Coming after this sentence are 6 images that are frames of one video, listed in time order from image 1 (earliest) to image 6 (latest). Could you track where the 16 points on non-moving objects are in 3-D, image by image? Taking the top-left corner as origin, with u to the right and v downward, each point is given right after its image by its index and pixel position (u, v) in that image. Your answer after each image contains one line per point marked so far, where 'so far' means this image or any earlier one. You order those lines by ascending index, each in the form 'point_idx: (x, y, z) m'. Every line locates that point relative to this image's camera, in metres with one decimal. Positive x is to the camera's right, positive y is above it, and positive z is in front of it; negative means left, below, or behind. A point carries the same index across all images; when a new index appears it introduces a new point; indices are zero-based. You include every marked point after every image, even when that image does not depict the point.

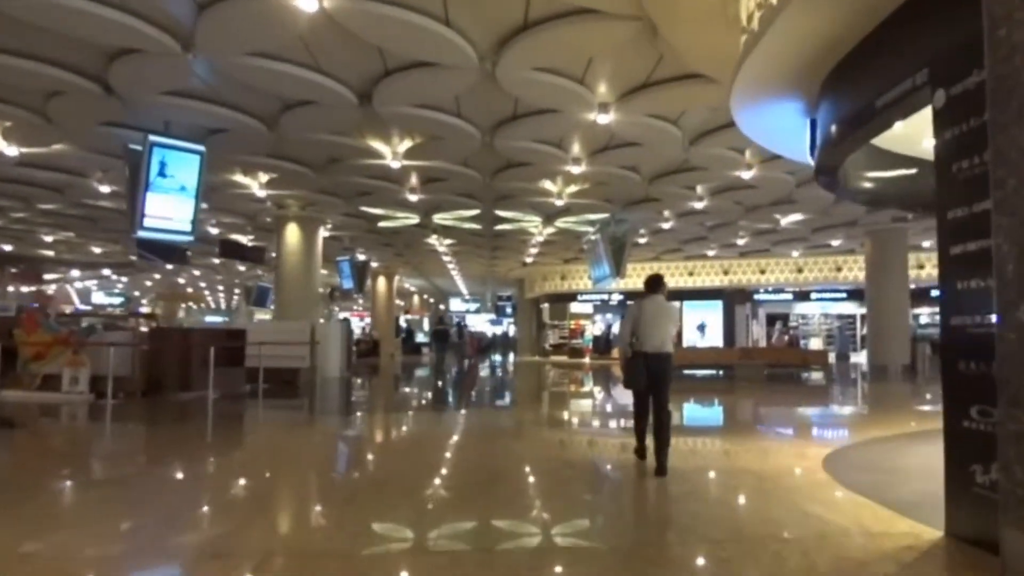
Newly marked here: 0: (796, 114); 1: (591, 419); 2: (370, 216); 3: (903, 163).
0: (+2.9, +1.8, +7.3) m
1: (+1.7, -2.8, +16.2) m
2: (-4.0, +2.0, +19.9) m
3: (+4.7, +1.5, +8.6) m
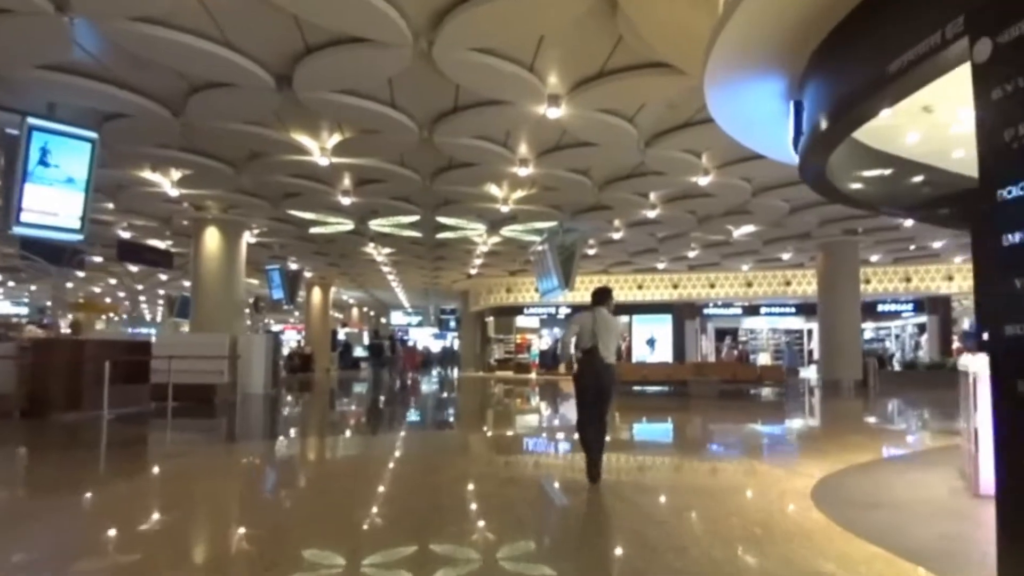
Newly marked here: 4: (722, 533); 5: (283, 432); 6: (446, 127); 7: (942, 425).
0: (+2.3, +1.7, +6.3) m
1: (+0.4, -3.1, +15.0) m
2: (-5.5, +1.7, +18.4) m
3: (+4.0, +1.4, +7.8) m
4: (+1.7, -2.1, +5.8) m
5: (-4.4, -2.8, +13.8) m
6: (-1.0, +2.4, +10.8) m
7: (+10.0, -3.1, +16.7) m
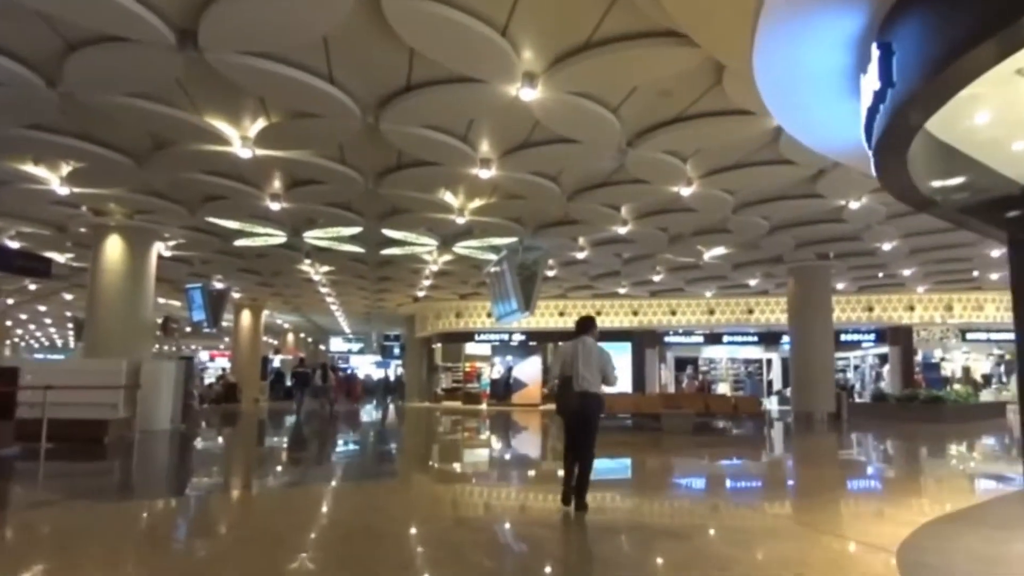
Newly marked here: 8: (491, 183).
0: (+2.2, +1.6, +4.7) m
1: (-0.4, -3.5, +13.1) m
2: (-6.5, +1.3, +16.2) m
3: (+3.8, +1.2, +6.3) m
4: (+1.6, -2.2, +4.0) m
5: (-5.2, -3.1, +11.5) m
6: (-1.4, +2.2, +8.9) m
7: (+8.9, -3.7, +15.5) m
8: (-0.3, +1.8, +12.2) m
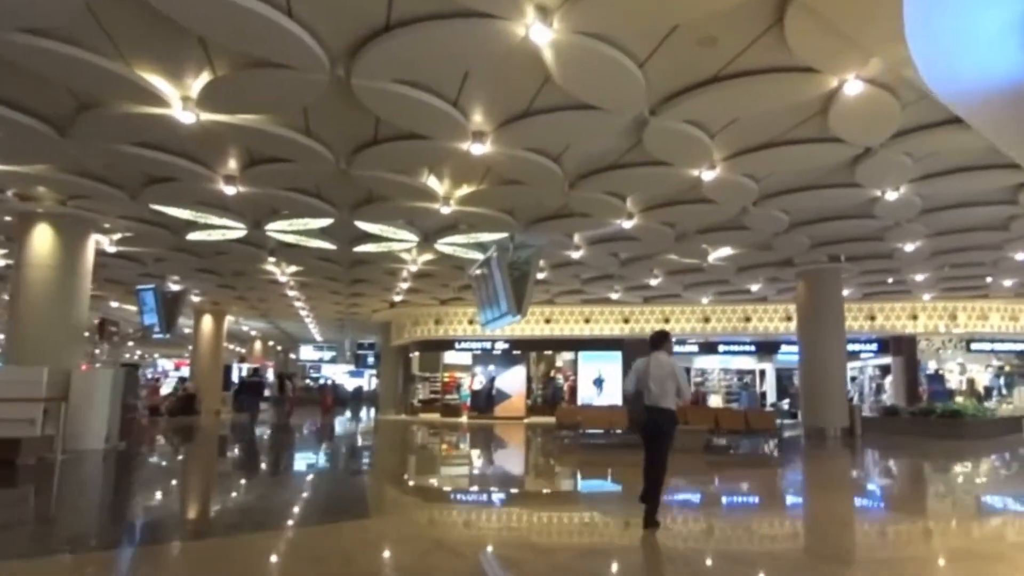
0: (+2.4, +1.7, +3.1) m
1: (-0.6, -3.4, +11.3) m
2: (-6.7, +1.3, +14.3) m
3: (+3.9, +1.3, +4.7) m
4: (+1.7, -2.0, +2.4) m
5: (-5.3, -3.0, +9.5) m
6: (-1.4, +2.3, +7.2) m
7: (+8.7, -3.8, +14.0) m
8: (-0.4, +1.9, +10.5) m
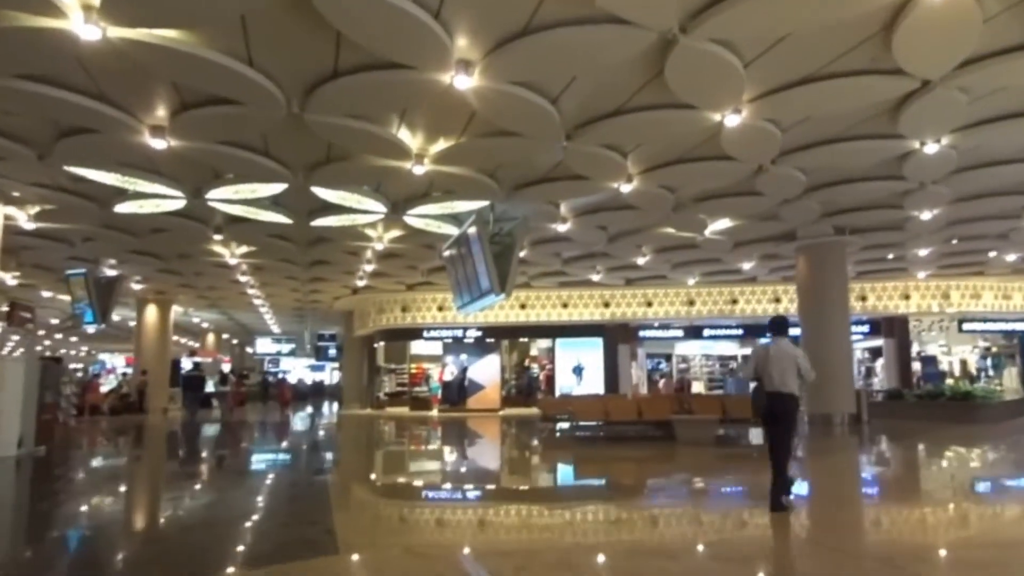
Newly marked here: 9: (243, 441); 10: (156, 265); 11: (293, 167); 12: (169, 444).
0: (+2.6, +2.0, +1.5) m
1: (-0.7, -3.0, +9.6) m
2: (-7.1, +1.7, +12.2) m
3: (+4.1, +1.6, +3.2) m
4: (+2.1, -1.7, +0.8) m
5: (-5.3, -2.7, +7.6) m
6: (-1.4, +2.6, +5.4) m
7: (+8.5, -3.2, +12.8) m
8: (-0.5, +2.2, +8.7) m
9: (-6.5, -3.8, +17.1) m
10: (-9.5, +0.6, +19.1) m
11: (-3.4, +1.9, +11.0) m
12: (-8.0, -3.7, +16.7) m
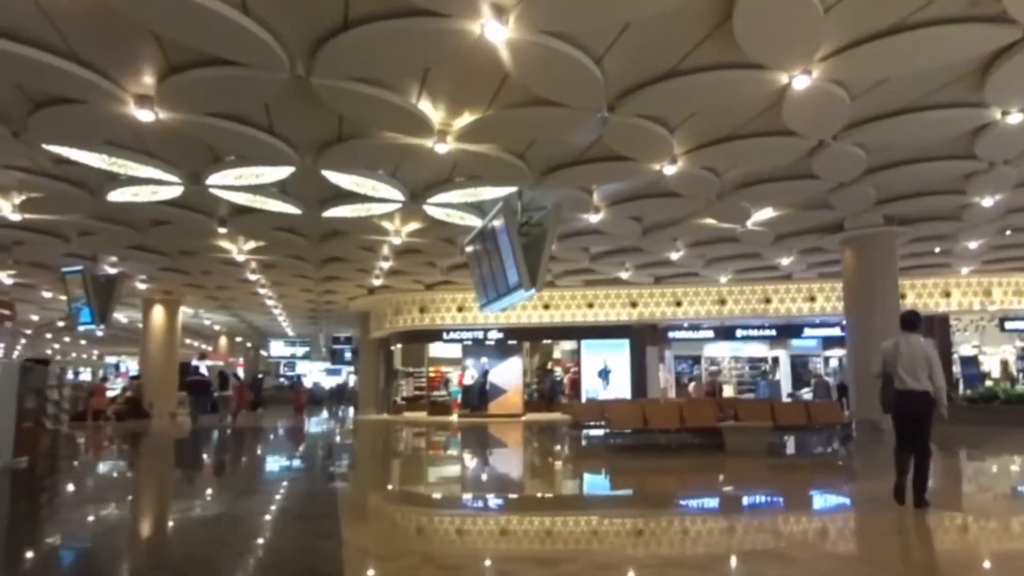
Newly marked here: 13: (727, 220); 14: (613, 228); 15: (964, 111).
0: (+2.9, +2.2, +0.5) m
1: (-0.2, -2.9, +8.5) m
2: (-6.6, +1.7, +11.3) m
3: (+4.4, +1.8, +2.1) m
4: (+2.3, -1.5, -0.3) m
5: (-4.9, -2.6, +6.6) m
6: (-1.0, +2.8, +4.4) m
7: (+9.0, -3.1, +11.5) m
8: (-0.1, +2.4, +7.7) m
9: (-5.9, -3.7, +16.1) m
10: (-8.9, +0.6, +18.3) m
11: (-2.9, +2.0, +10.1) m
12: (-7.4, -3.7, +15.8) m
13: (+4.3, +1.4, +14.4) m
14: (+2.1, +1.2, +14.8) m
15: (+5.7, +2.2, +9.1) m
